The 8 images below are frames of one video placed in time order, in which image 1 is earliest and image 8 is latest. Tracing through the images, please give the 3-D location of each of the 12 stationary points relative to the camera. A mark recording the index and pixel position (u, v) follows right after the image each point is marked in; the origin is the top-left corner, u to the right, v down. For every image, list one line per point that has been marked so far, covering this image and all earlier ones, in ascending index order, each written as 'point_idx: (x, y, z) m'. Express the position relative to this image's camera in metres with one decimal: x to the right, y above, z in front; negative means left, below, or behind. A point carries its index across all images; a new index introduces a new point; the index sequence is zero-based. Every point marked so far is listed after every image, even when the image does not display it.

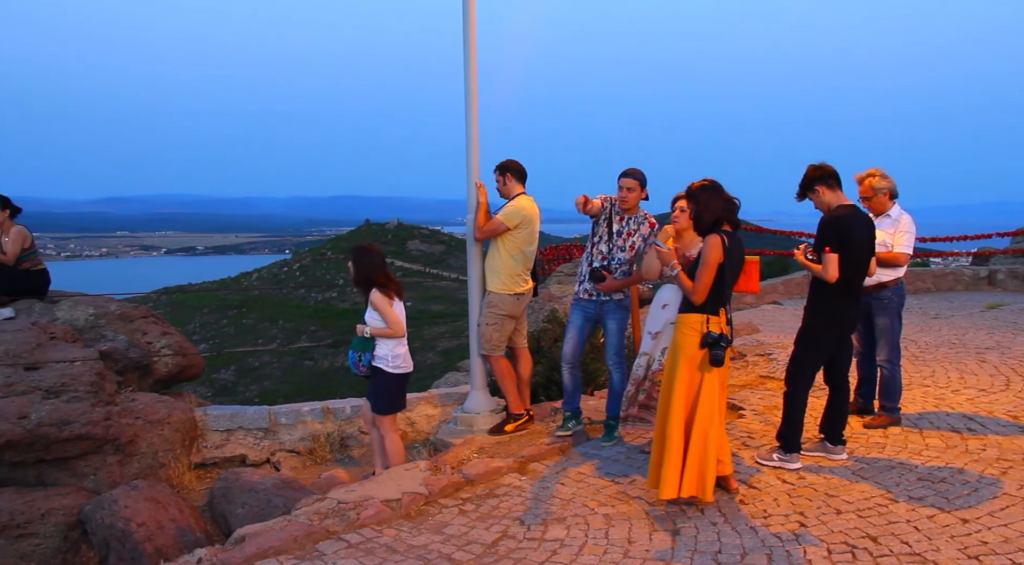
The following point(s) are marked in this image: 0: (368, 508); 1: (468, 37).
0: (-1.0, -1.4, +4.7) m
1: (-0.3, +1.8, +5.2) m
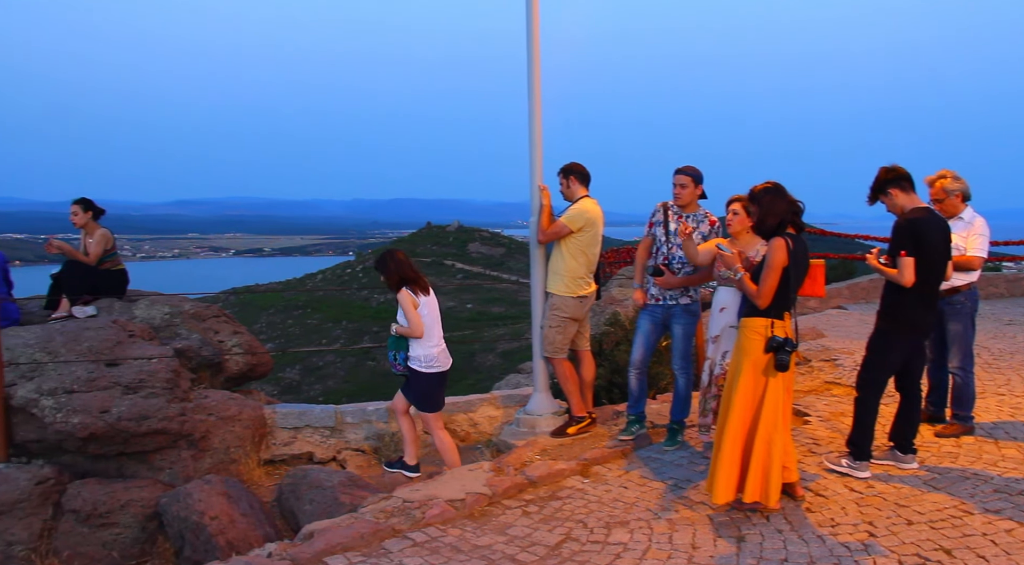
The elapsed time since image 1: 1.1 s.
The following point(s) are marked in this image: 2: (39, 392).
0: (-0.5, -1.5, +4.7) m
1: (+0.1, +1.8, +5.3) m
2: (-3.0, -0.7, +4.7) m
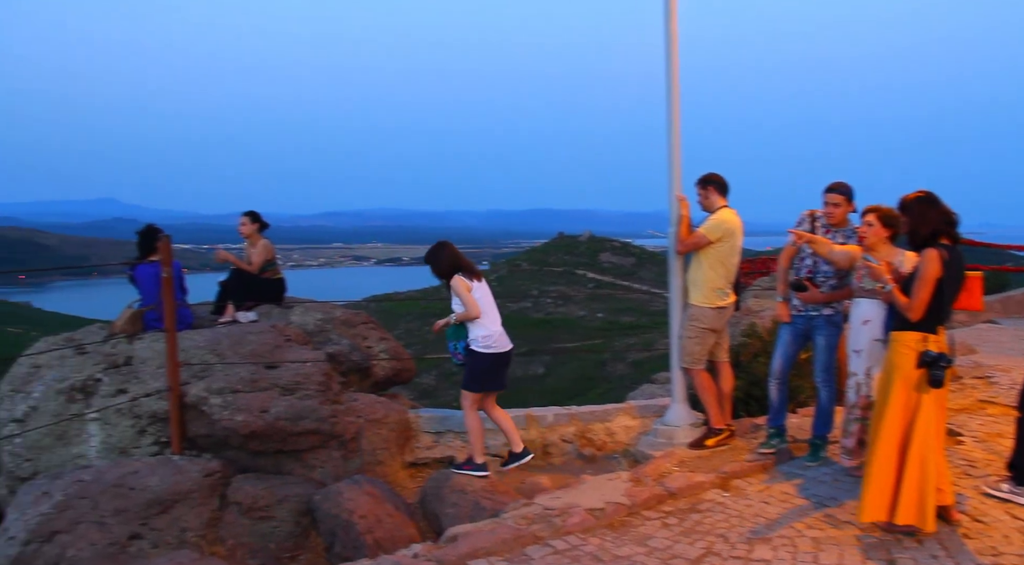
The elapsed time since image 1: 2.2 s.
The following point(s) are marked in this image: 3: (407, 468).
0: (+0.4, -1.5, +4.8) m
1: (+1.1, +1.7, +5.3) m
2: (-2.1, -0.7, +5.0) m
3: (-0.8, -1.4, +5.6) m
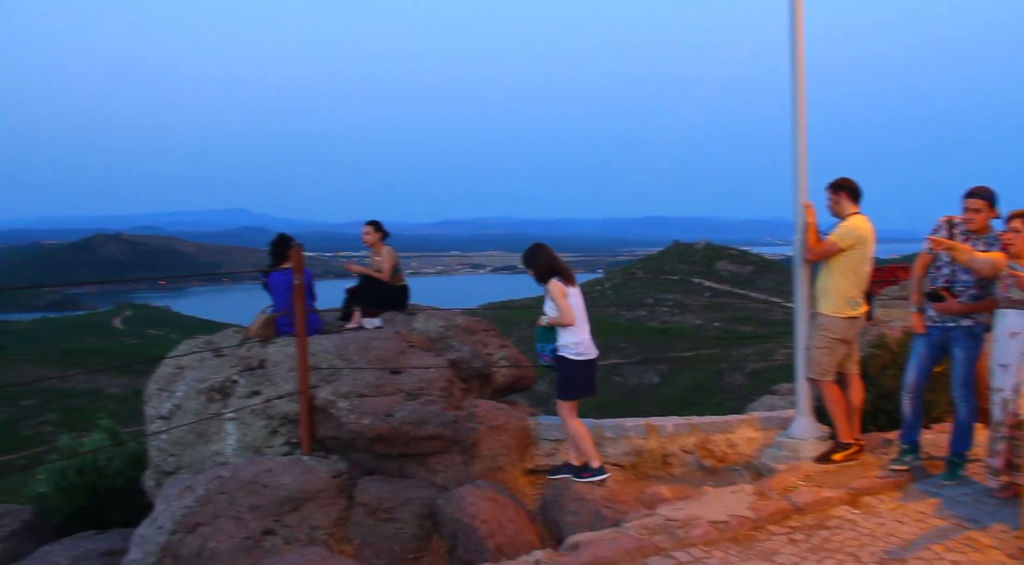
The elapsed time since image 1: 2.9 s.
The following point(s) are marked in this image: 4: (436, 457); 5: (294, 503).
0: (+1.2, -1.6, +4.7) m
1: (+2.0, +1.6, +5.1) m
2: (-1.3, -0.8, +5.2) m
3: (+0.1, -1.5, +5.7) m
4: (-0.6, -1.3, +5.4) m
5: (-1.5, -1.5, +5.0) m
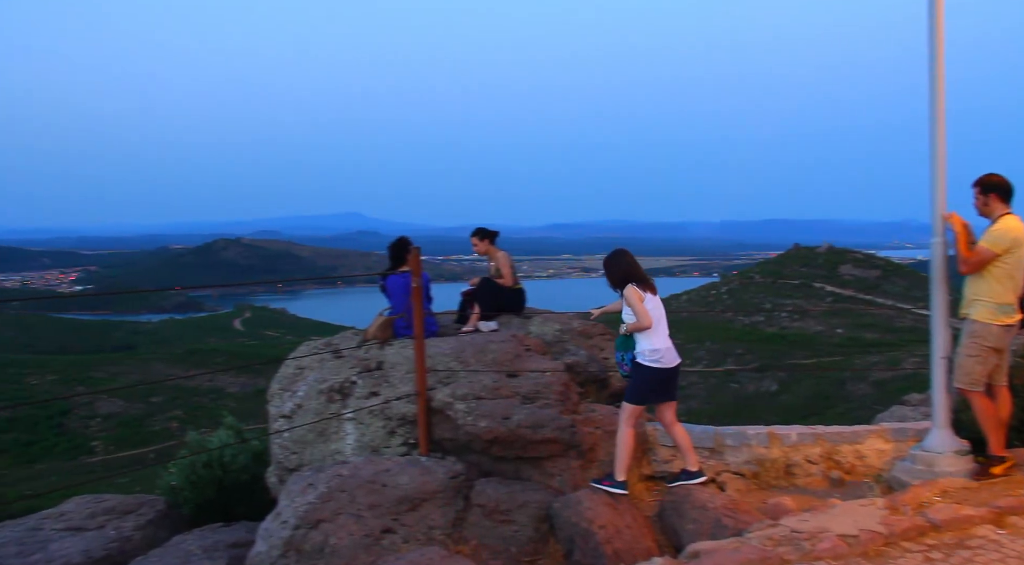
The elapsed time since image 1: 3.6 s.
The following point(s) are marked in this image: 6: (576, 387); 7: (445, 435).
0: (+2.0, -1.6, +4.5) m
1: (+2.8, +1.6, +4.9) m
2: (-0.4, -0.8, +5.3) m
3: (+1.0, -1.5, +5.6) m
4: (+0.3, -1.3, +5.4) m
5: (-0.7, -1.5, +5.1) m
6: (+0.5, -0.8, +5.5) m
7: (-0.5, -1.1, +5.3) m
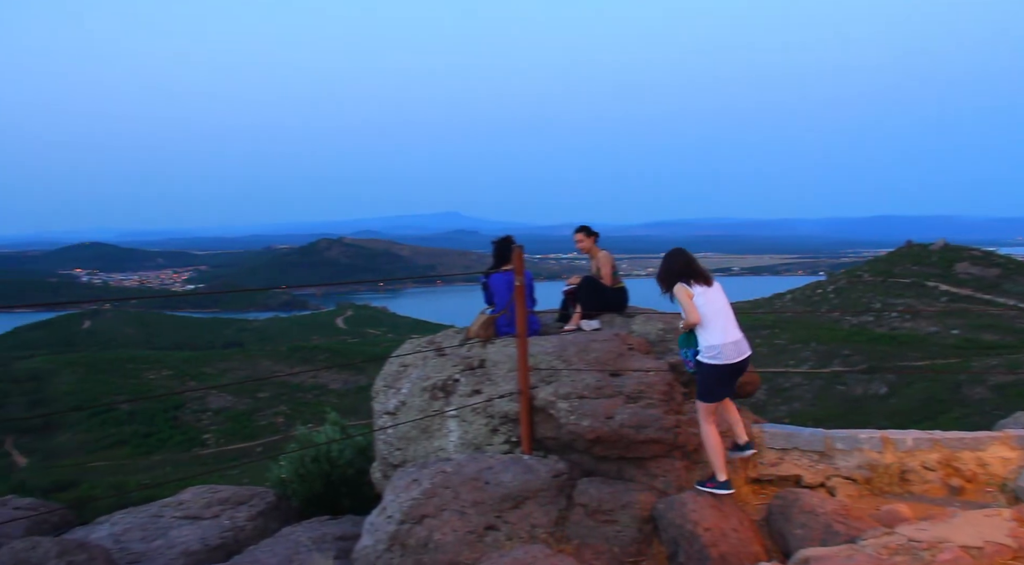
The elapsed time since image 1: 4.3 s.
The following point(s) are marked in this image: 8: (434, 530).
0: (+2.6, -1.6, +4.3) m
1: (+3.5, +1.6, +4.6) m
2: (+0.3, -0.8, +5.3) m
3: (+1.8, -1.5, +5.5) m
4: (+1.0, -1.3, +5.3) m
5: (0.0, -1.5, +5.1) m
6: (+1.2, -0.8, +5.4) m
7: (+0.3, -1.1, +5.3) m
8: (-0.5, -1.7, +4.9) m
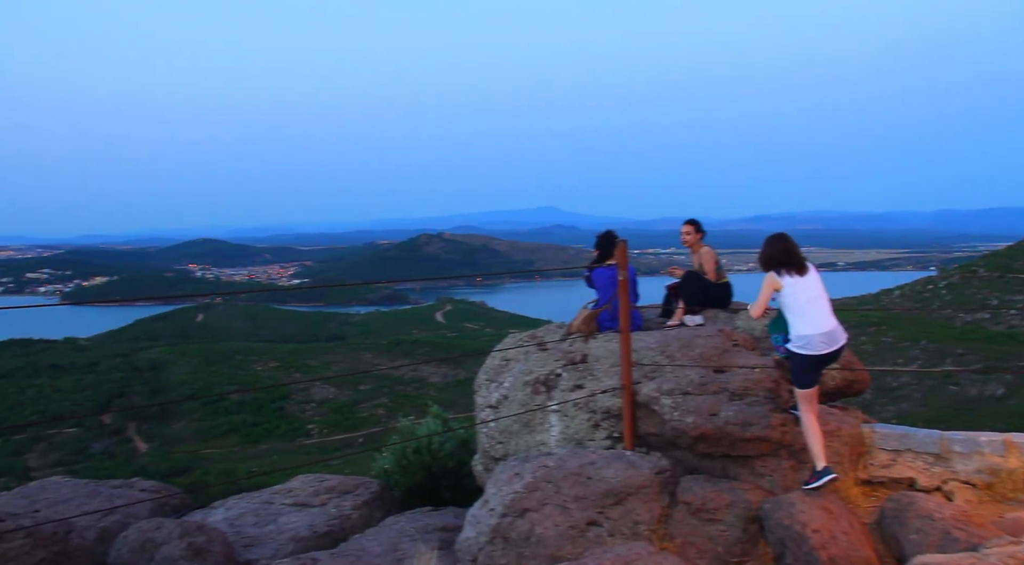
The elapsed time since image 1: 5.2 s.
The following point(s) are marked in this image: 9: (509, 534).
0: (+3.3, -1.6, +4.1) m
1: (+4.2, +1.7, +4.3) m
2: (+1.1, -0.8, +5.2) m
3: (+2.5, -1.5, +5.3) m
4: (+1.8, -1.3, +5.2) m
5: (+0.8, -1.5, +5.1) m
6: (+2.0, -0.7, +5.3) m
7: (+1.0, -1.1, +5.3) m
8: (+0.2, -1.6, +4.9) m
9: (0.0, -1.7, +4.9) m
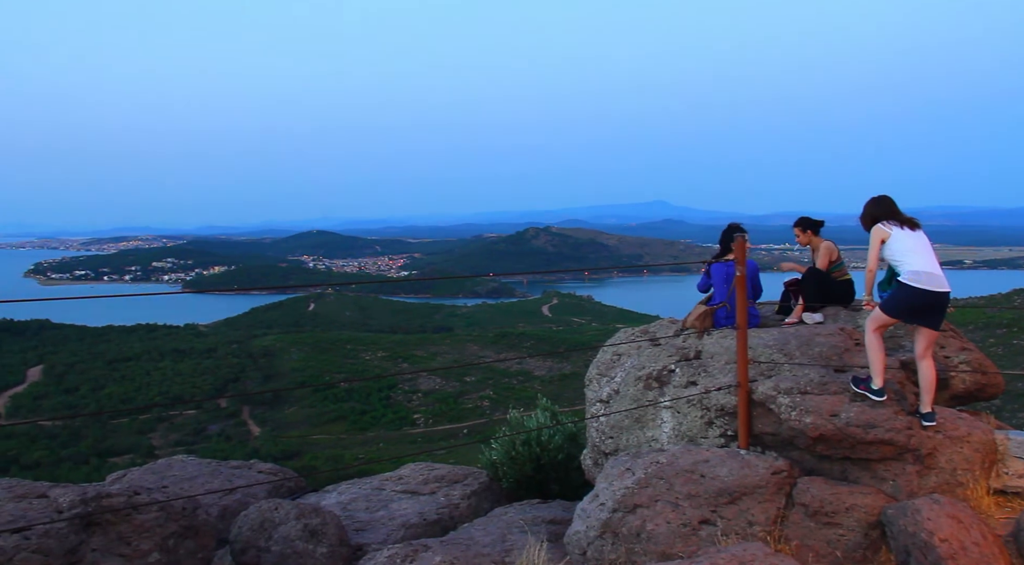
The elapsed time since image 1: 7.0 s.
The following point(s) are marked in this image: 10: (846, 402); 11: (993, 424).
0: (+4.0, -1.6, +3.8) m
1: (+5.0, +1.6, +3.9) m
2: (+1.9, -0.7, +5.1) m
3: (+3.3, -1.5, +5.0) m
4: (+2.6, -1.3, +5.0) m
5: (+1.5, -1.5, +5.0) m
6: (+2.8, -0.7, +5.1) m
7: (+1.8, -1.0, +5.2) m
8: (+1.0, -1.6, +4.9) m
9: (+0.8, -1.7, +4.9) m
10: (+2.3, -0.8, +5.0) m
11: (+3.4, -1.0, +5.3) m
